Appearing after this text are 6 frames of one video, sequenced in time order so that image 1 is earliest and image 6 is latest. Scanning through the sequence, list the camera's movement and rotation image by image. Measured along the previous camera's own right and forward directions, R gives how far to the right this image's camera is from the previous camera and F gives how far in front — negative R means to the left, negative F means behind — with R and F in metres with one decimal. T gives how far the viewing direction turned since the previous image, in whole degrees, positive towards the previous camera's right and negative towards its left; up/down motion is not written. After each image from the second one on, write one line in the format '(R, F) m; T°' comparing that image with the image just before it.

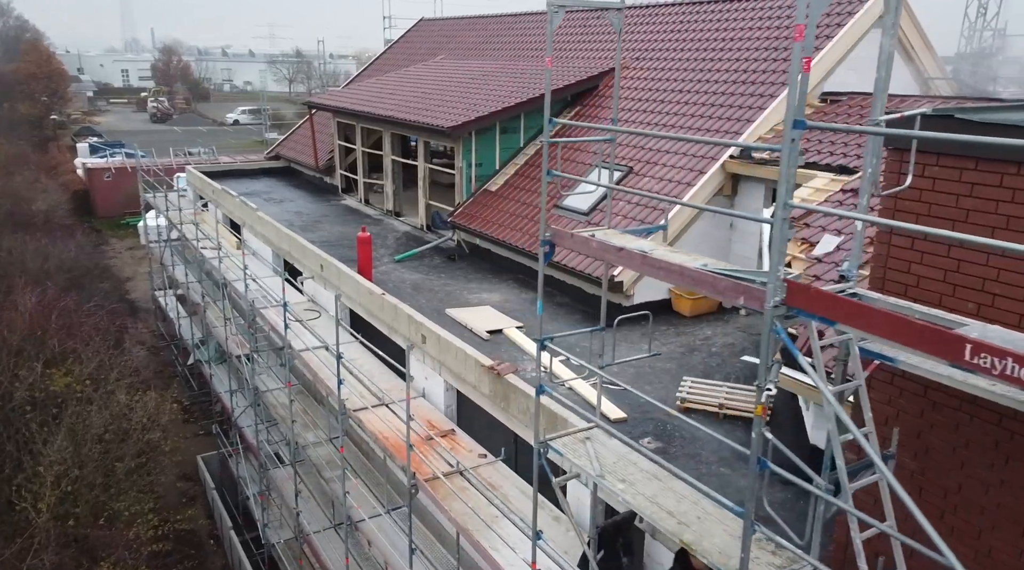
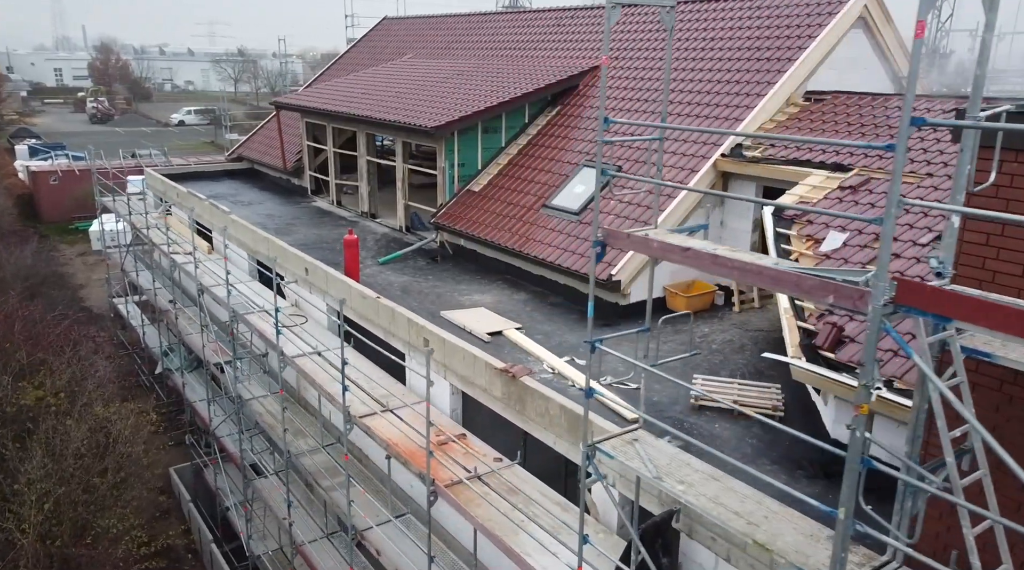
(-0.7, +0.1) m; +4°
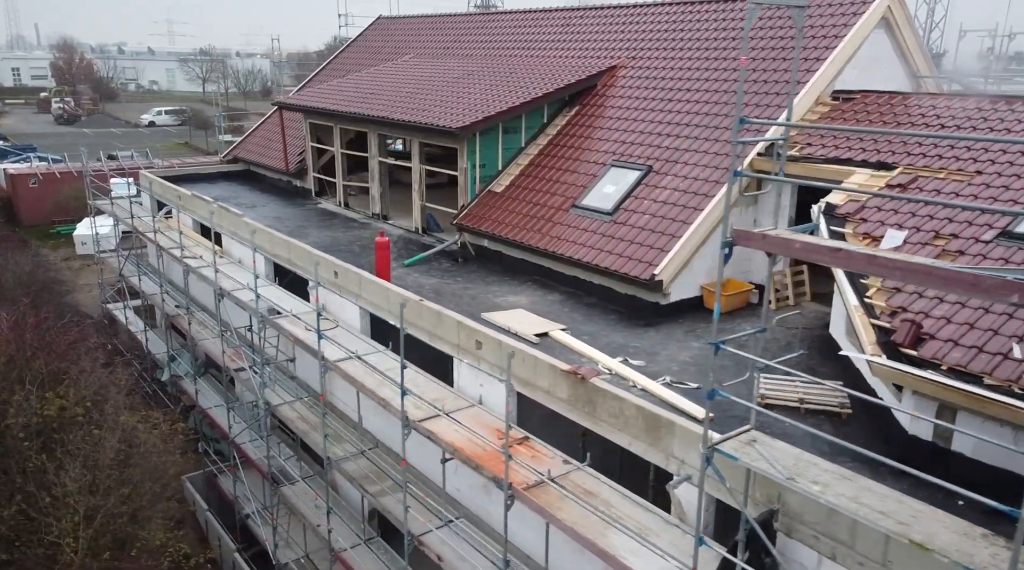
(-1.1, +0.1) m; +2°
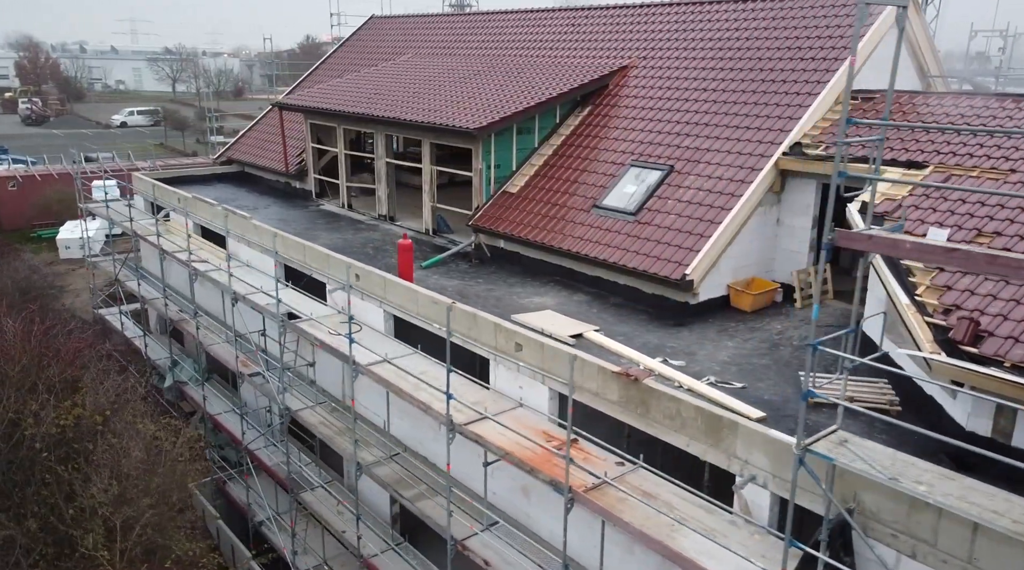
(-0.9, +0.1) m; +2°
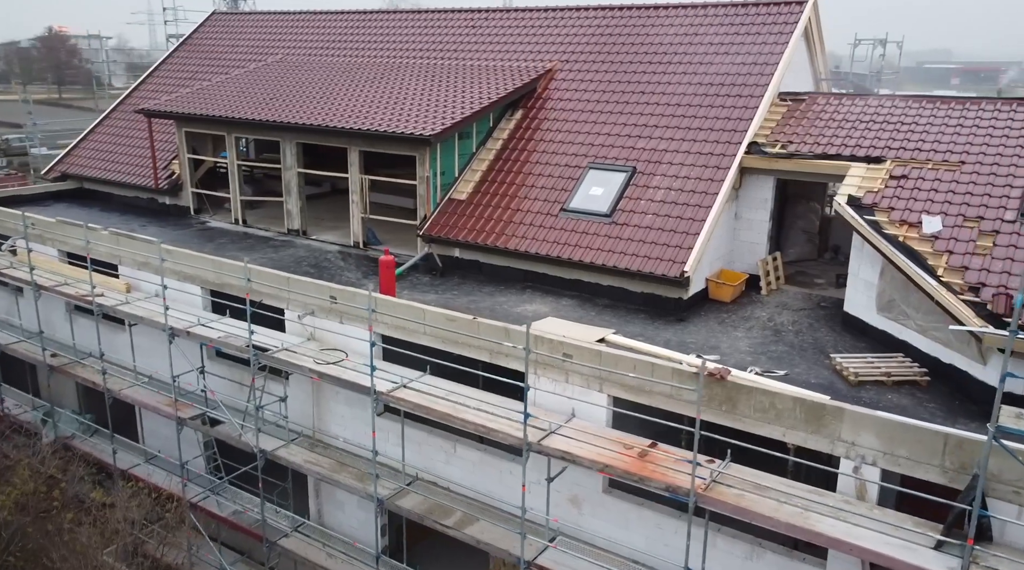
(-3.3, +0.7) m; +16°
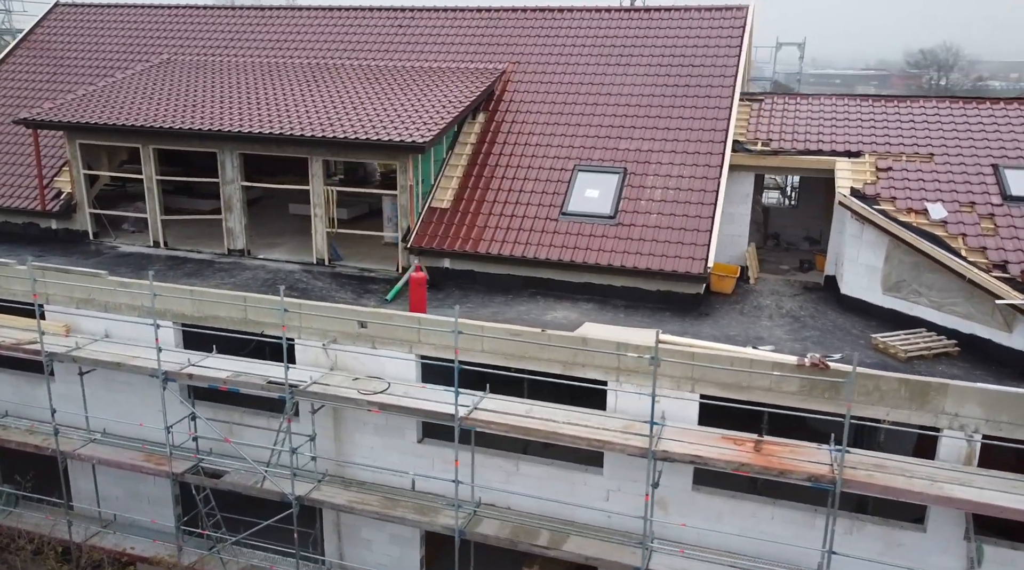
(-3.6, +0.8) m; +15°
